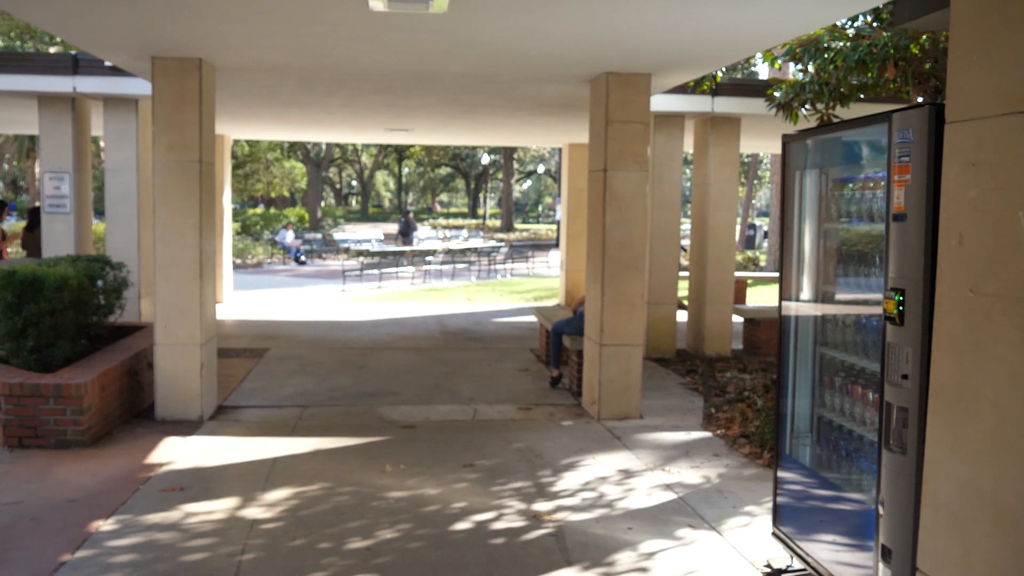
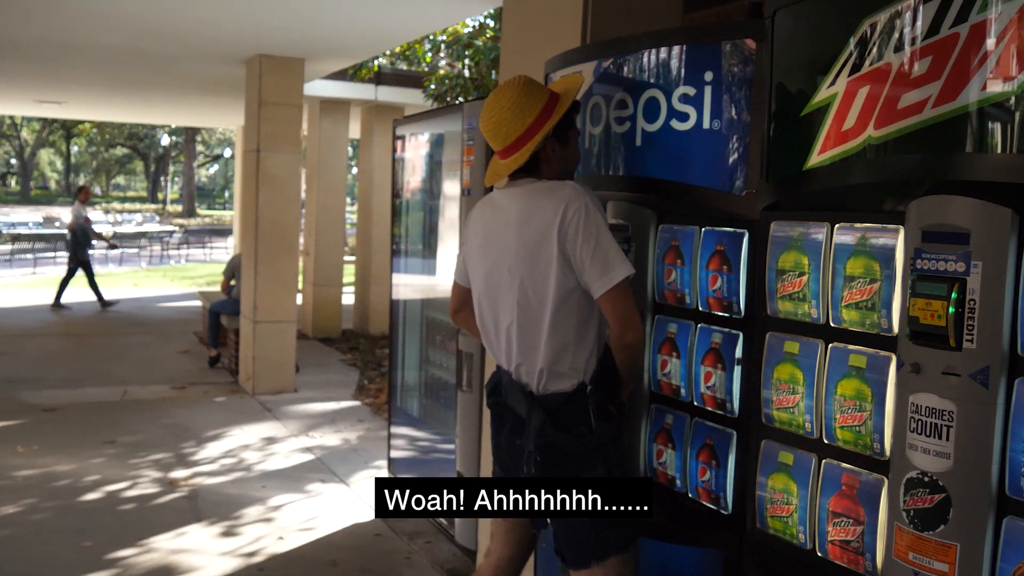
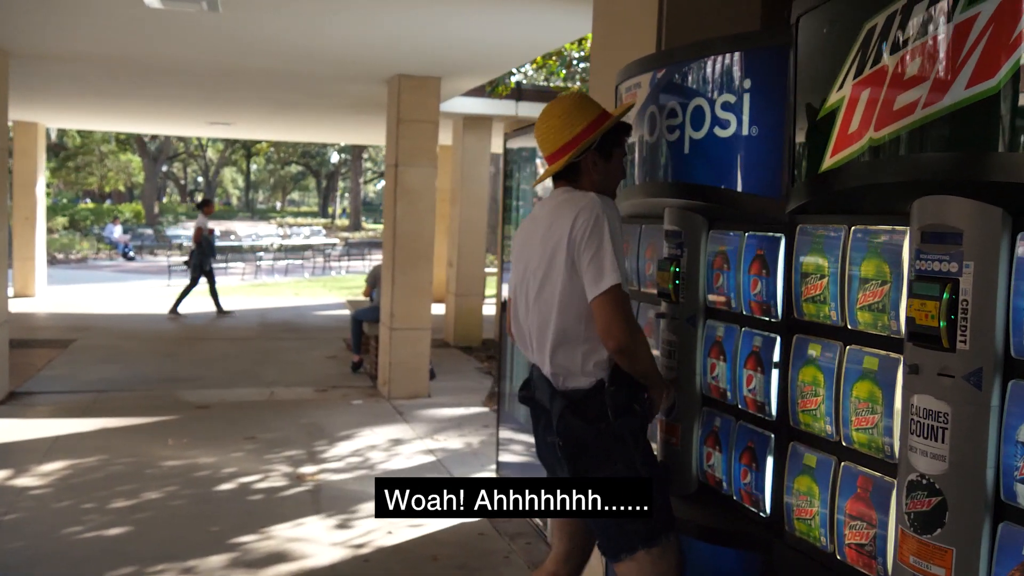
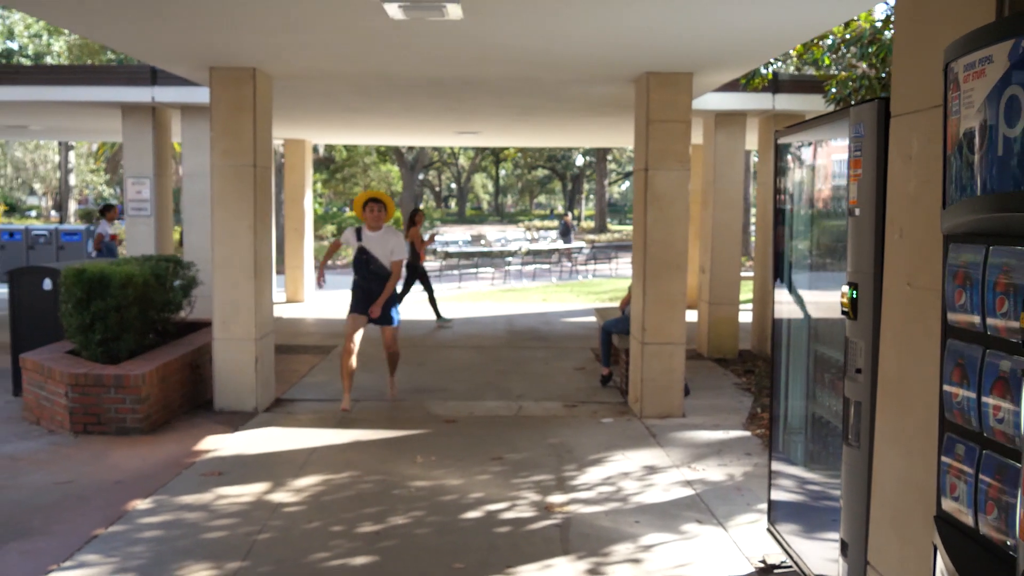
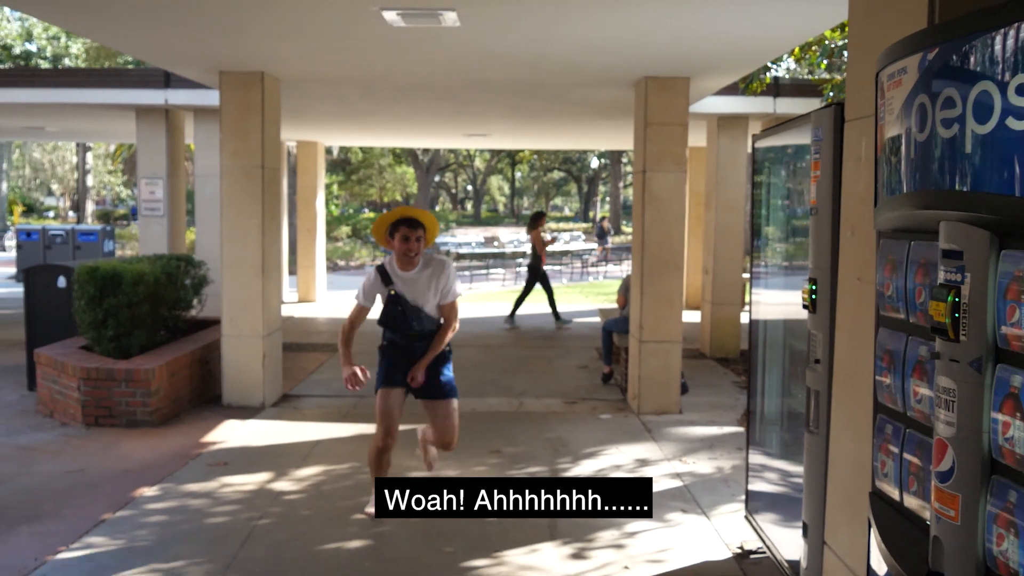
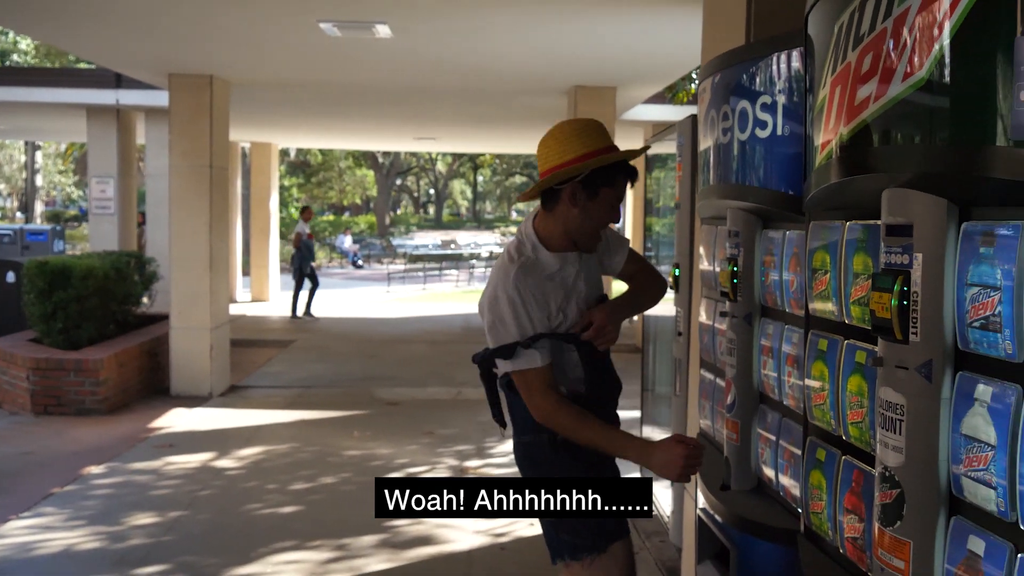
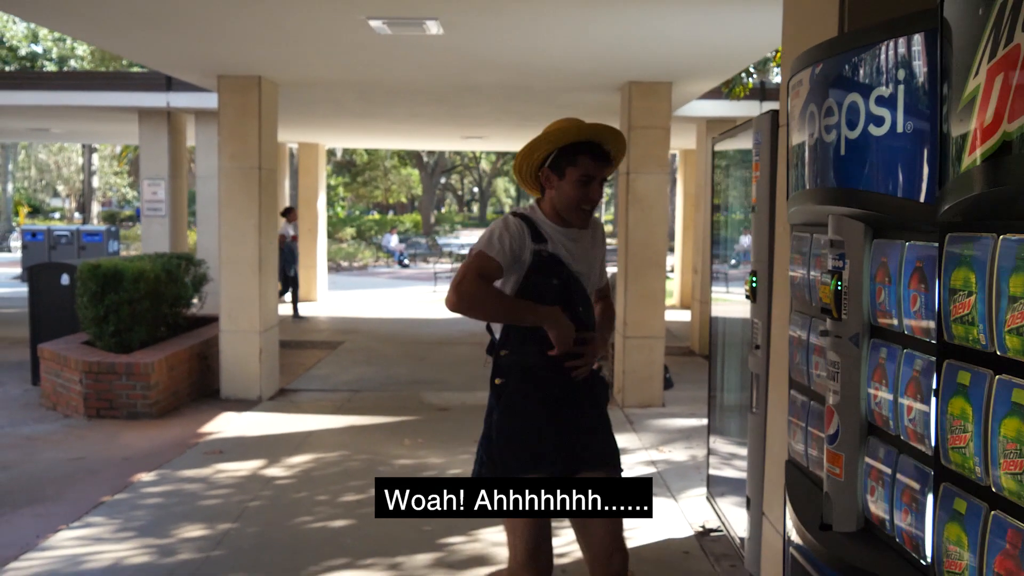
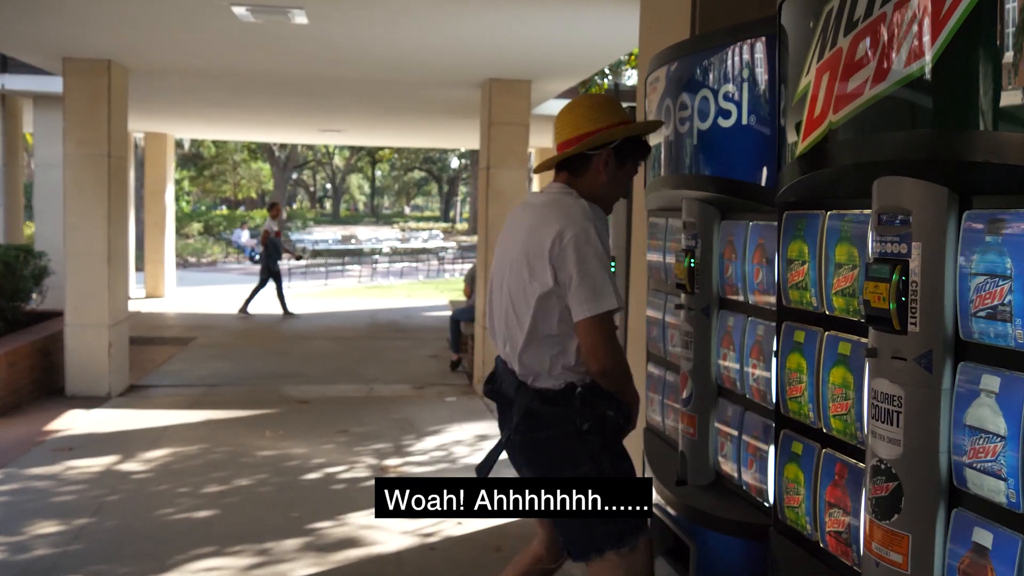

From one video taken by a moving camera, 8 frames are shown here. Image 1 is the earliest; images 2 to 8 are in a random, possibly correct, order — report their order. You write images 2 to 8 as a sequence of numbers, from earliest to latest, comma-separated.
4, 5, 7, 6, 8, 3, 2
